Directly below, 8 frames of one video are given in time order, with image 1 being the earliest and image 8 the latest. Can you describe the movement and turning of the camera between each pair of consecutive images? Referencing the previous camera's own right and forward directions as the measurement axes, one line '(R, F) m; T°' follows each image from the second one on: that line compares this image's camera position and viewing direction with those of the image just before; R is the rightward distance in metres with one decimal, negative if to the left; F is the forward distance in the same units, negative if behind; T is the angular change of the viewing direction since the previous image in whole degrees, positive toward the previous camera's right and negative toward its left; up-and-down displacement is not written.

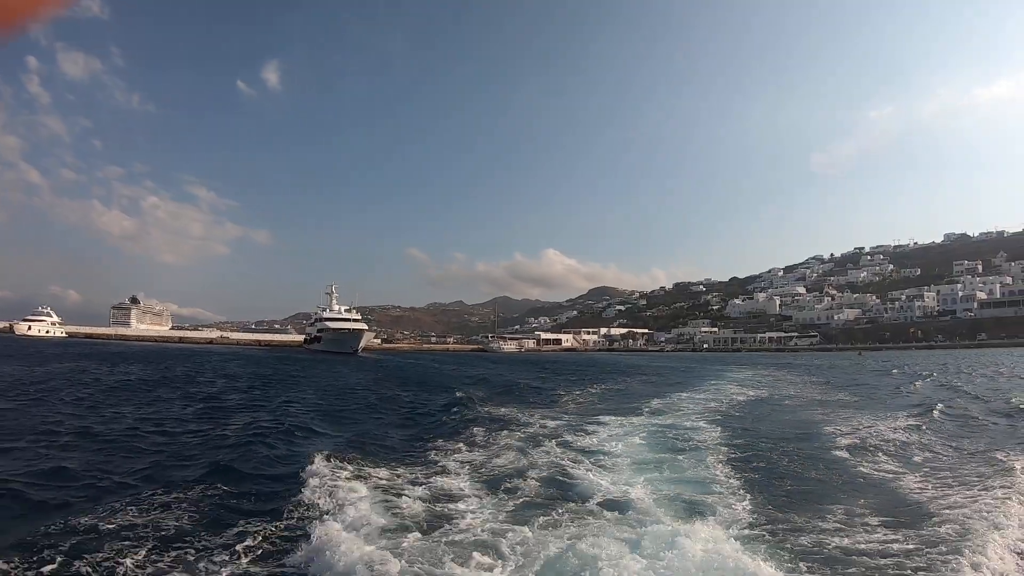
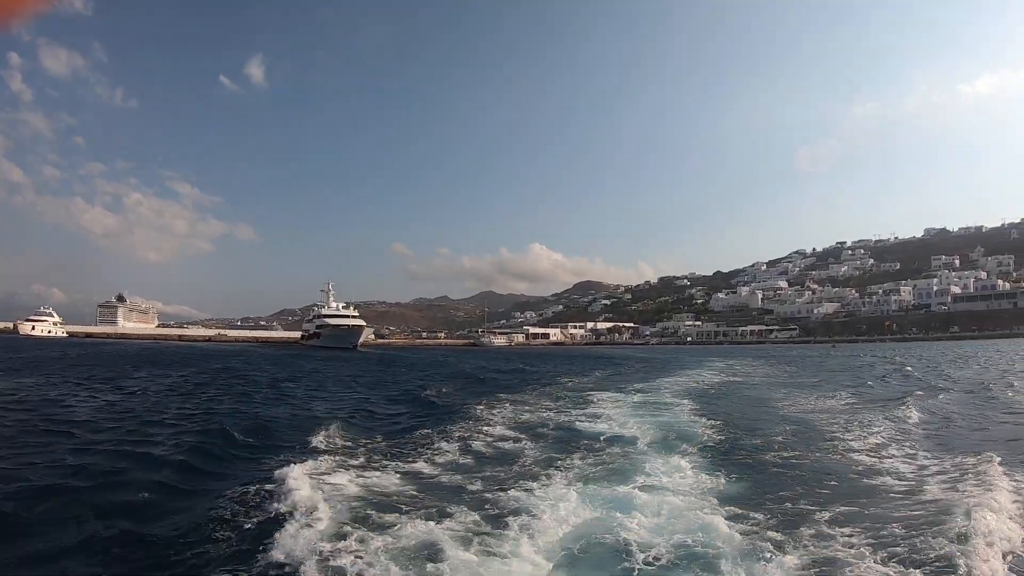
(-0.3, -1.2) m; +2°
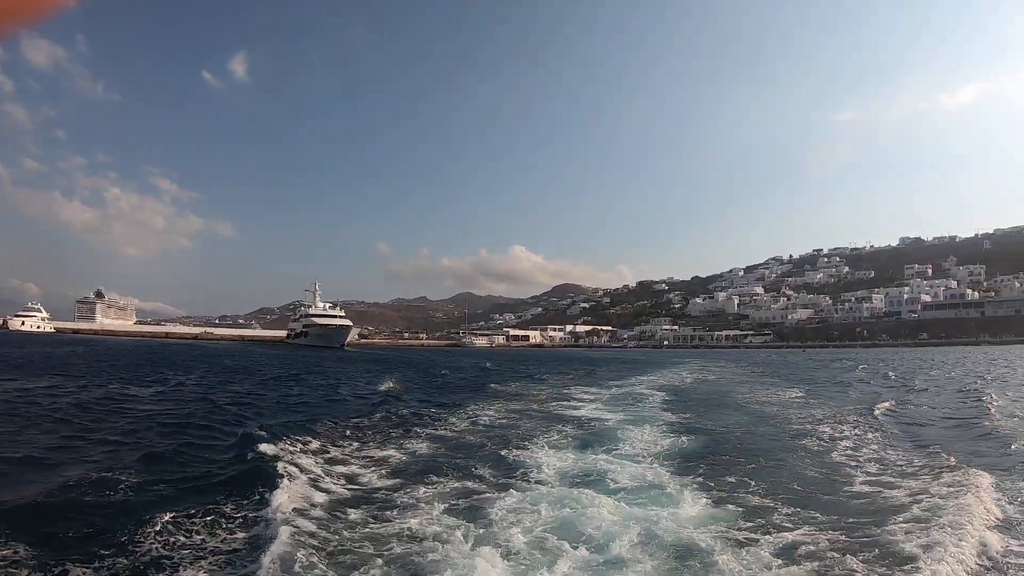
(+0.1, -1.3) m; +2°
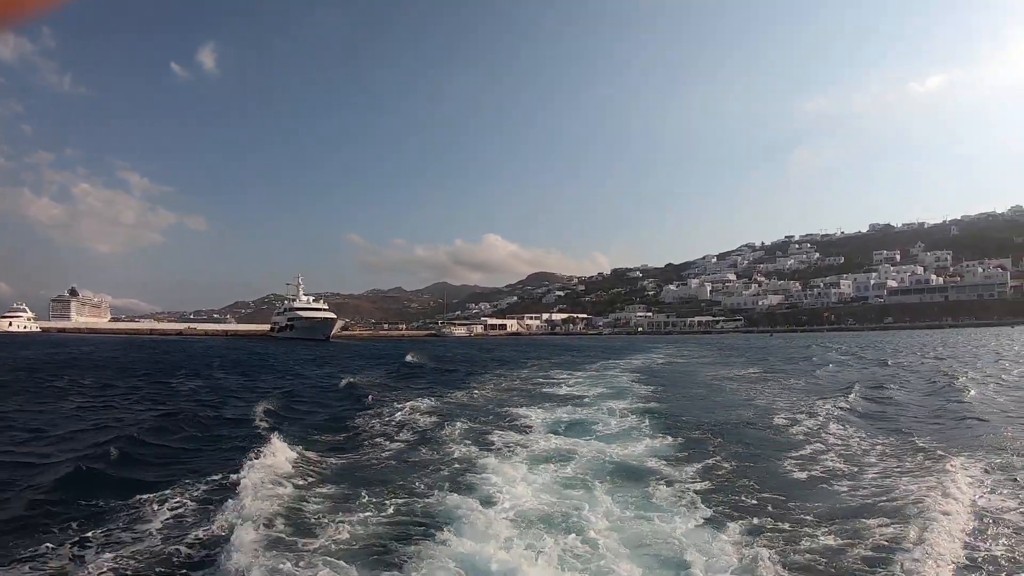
(+0.2, -1.7) m; +2°
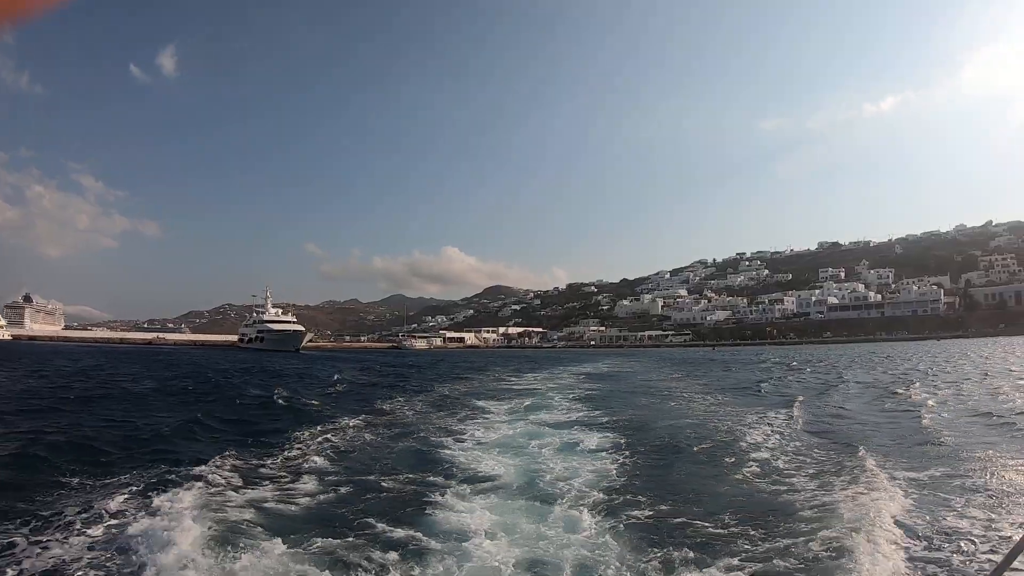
(+0.6, -4.2) m; +4°
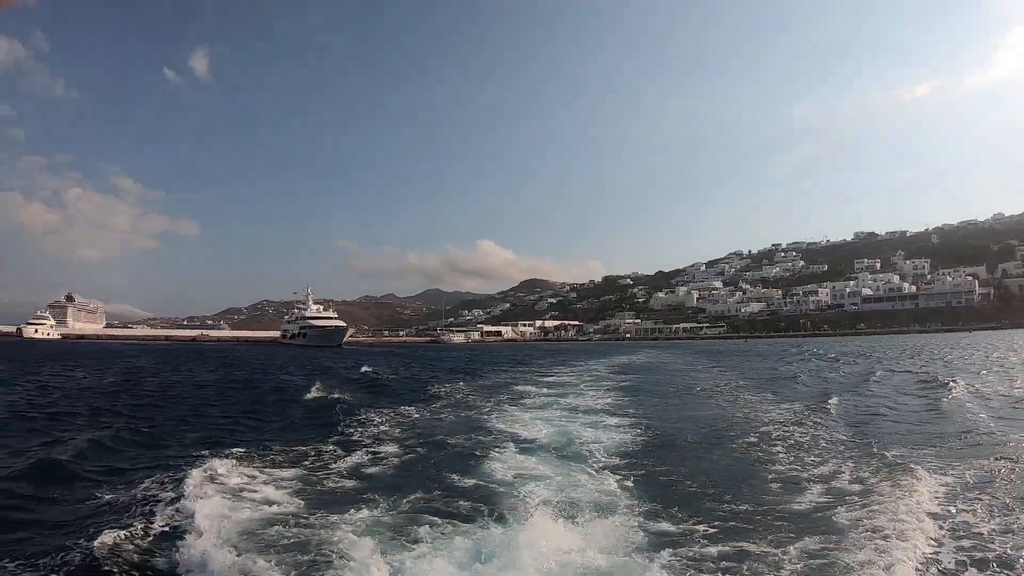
(-1.7, +1.7) m; -3°
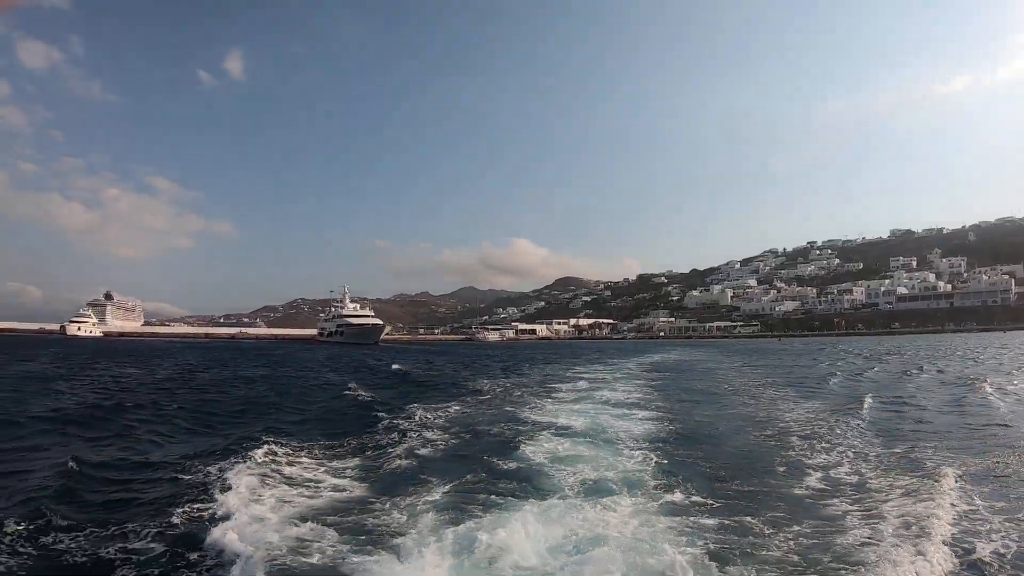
(-1.4, +1.3) m; -2°
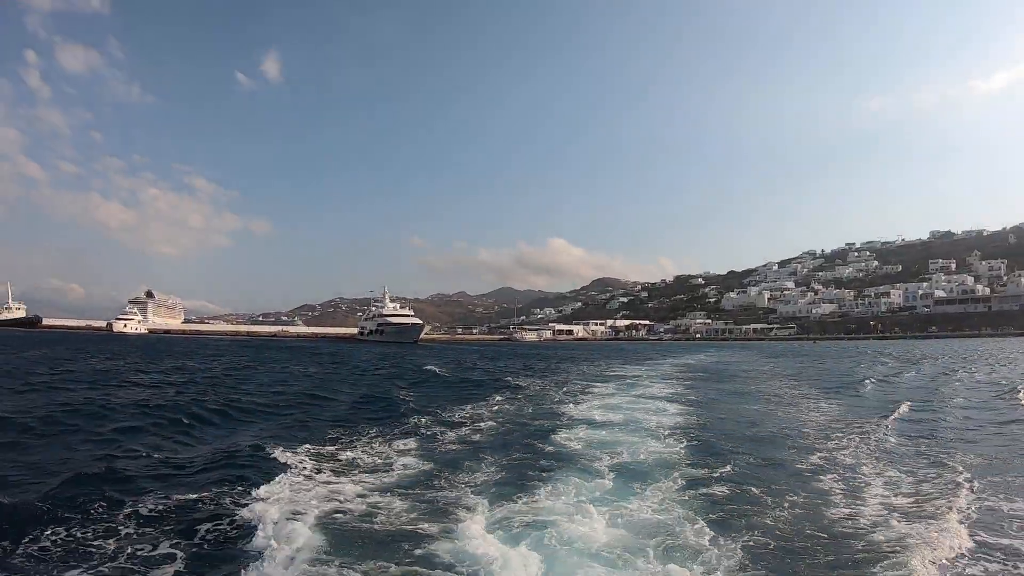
(-1.4, +0.9) m; -3°
